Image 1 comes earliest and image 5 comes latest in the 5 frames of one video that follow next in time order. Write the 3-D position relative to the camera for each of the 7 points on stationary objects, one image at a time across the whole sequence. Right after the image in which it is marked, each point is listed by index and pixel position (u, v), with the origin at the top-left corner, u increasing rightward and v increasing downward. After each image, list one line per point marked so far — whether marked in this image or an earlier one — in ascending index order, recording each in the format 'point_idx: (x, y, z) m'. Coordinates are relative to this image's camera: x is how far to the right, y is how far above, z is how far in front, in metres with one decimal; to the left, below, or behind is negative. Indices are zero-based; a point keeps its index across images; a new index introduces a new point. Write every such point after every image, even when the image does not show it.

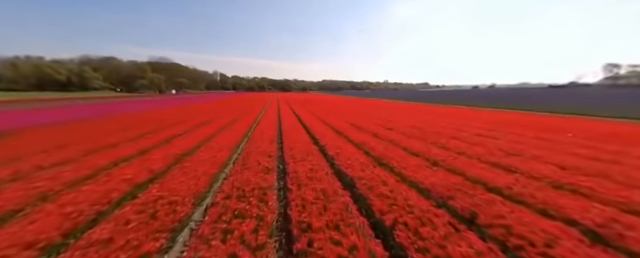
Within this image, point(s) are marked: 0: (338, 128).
0: (+1.1, +0.1, +12.1) m
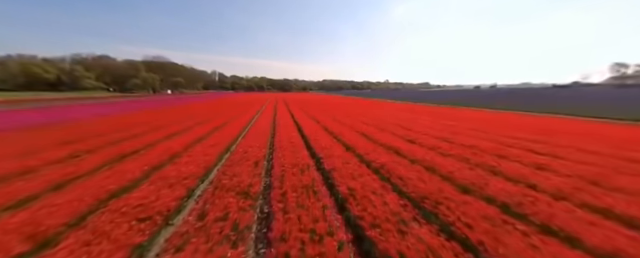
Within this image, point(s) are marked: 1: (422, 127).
0: (+1.2, -0.5, +9.6) m
1: (+7.8, +0.5, +15.1) m
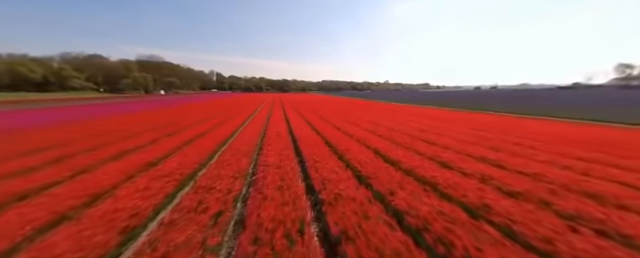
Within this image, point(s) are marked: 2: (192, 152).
0: (+1.2, -1.2, +7.0) m
1: (+7.8, -0.2, +12.6) m
2: (-5.4, -1.0, +8.3) m
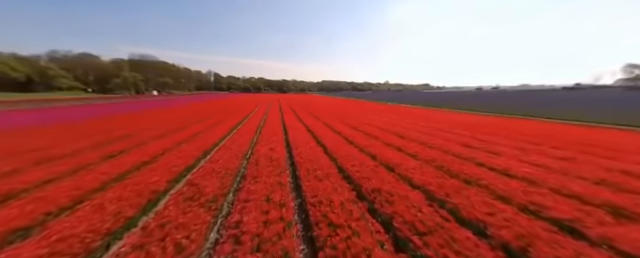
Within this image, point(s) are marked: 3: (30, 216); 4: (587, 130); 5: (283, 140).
0: (+1.6, -1.8, +3.9) m
1: (+8.1, -0.9, +9.4) m
2: (-5.0, -1.6, +5.1) m
3: (-5.9, -1.8, +4.1) m
4: (+26.2, -0.3, +19.2) m
5: (-2.1, -0.7, +11.4) m
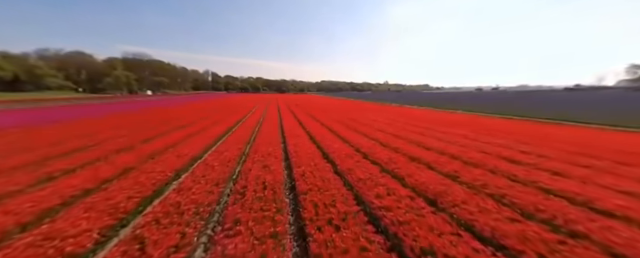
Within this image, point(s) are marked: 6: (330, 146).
0: (+1.9, -2.2, +2.1) m
1: (+8.4, -1.3, +7.7) m
2: (-4.7, -2.0, +3.2) m
3: (-5.6, -2.2, +2.2) m
4: (+26.5, -0.7, +17.5) m
5: (-1.9, -1.1, +9.5) m
6: (+0.6, -0.9, +10.2) m
